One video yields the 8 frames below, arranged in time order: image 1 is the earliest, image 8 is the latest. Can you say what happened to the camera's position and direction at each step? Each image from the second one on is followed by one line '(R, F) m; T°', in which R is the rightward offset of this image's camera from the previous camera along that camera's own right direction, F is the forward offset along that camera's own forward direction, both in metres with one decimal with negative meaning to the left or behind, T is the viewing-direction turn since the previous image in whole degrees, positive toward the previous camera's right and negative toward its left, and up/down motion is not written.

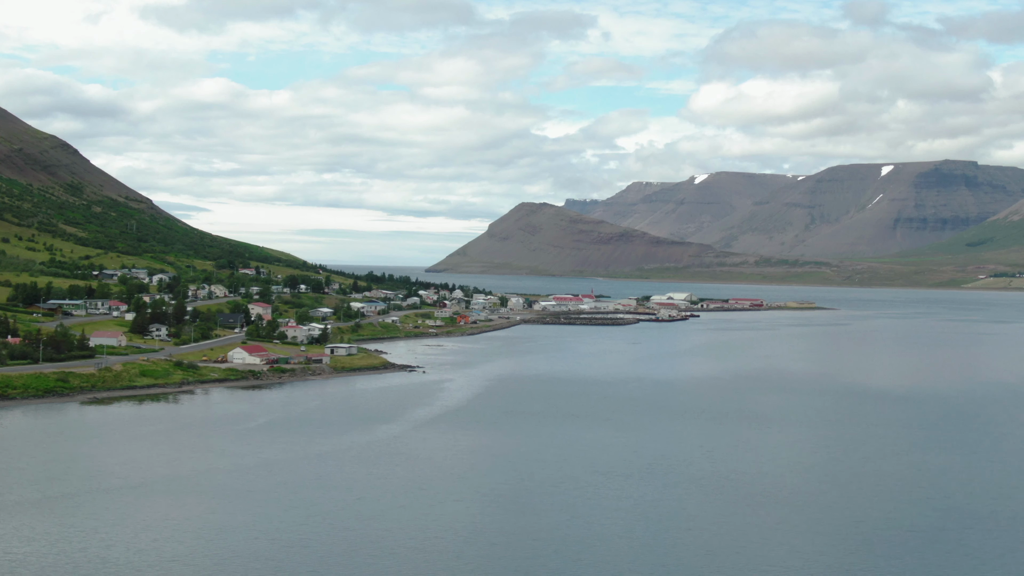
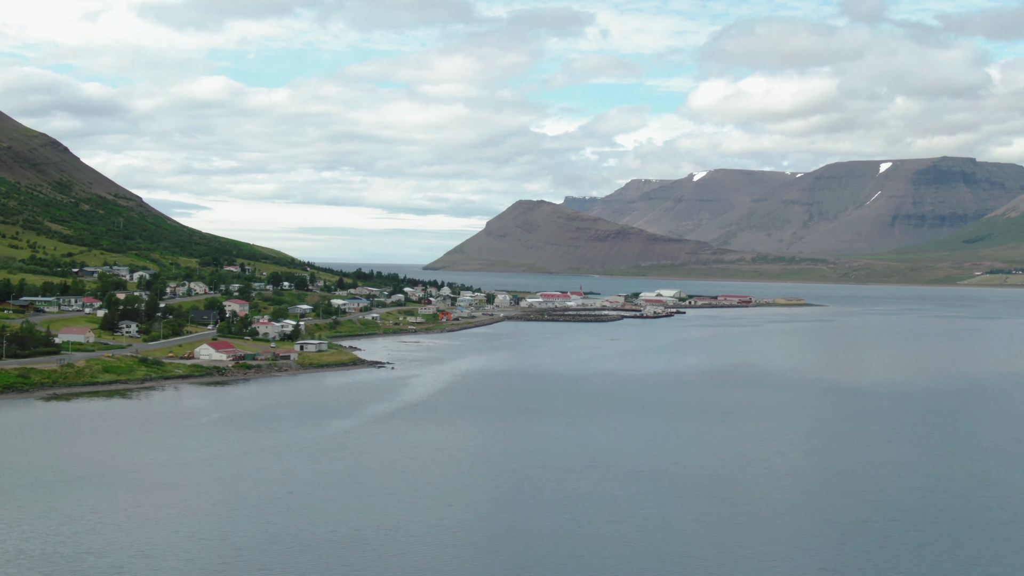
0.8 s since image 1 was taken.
(+0.9, 0.0) m; 0°
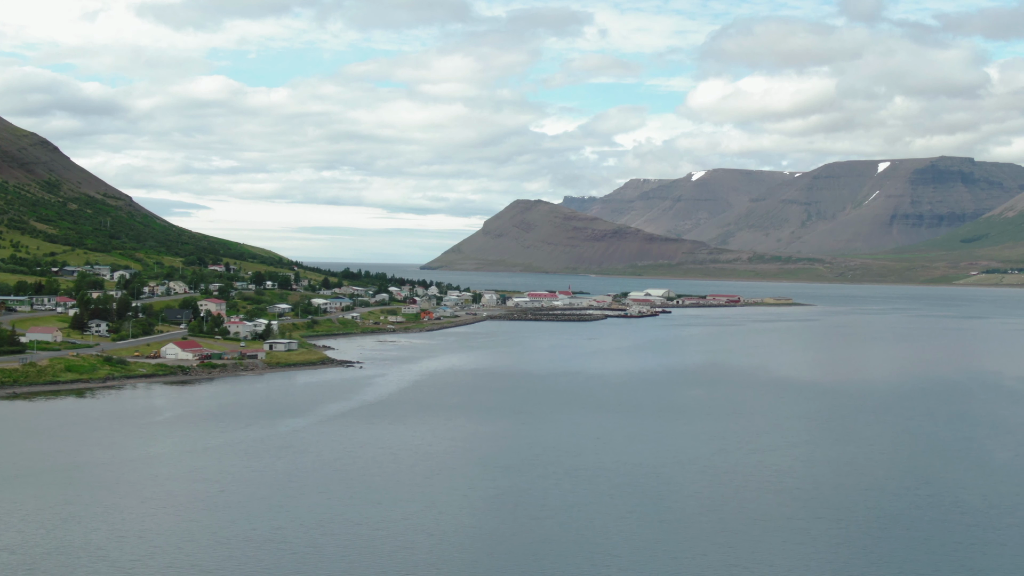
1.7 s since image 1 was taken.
(+1.0, 0.0) m; 0°
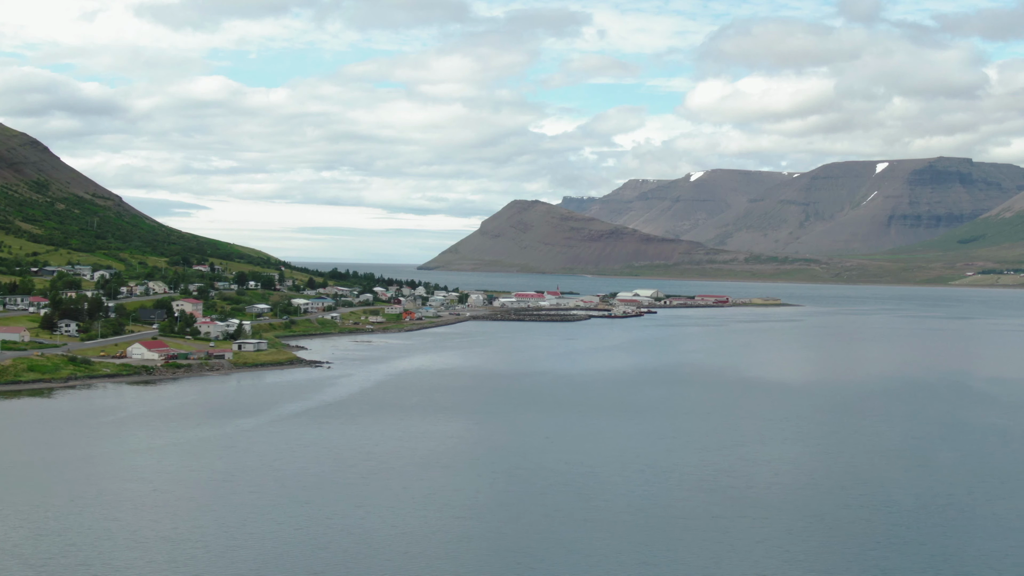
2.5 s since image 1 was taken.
(+1.0, 0.0) m; 0°
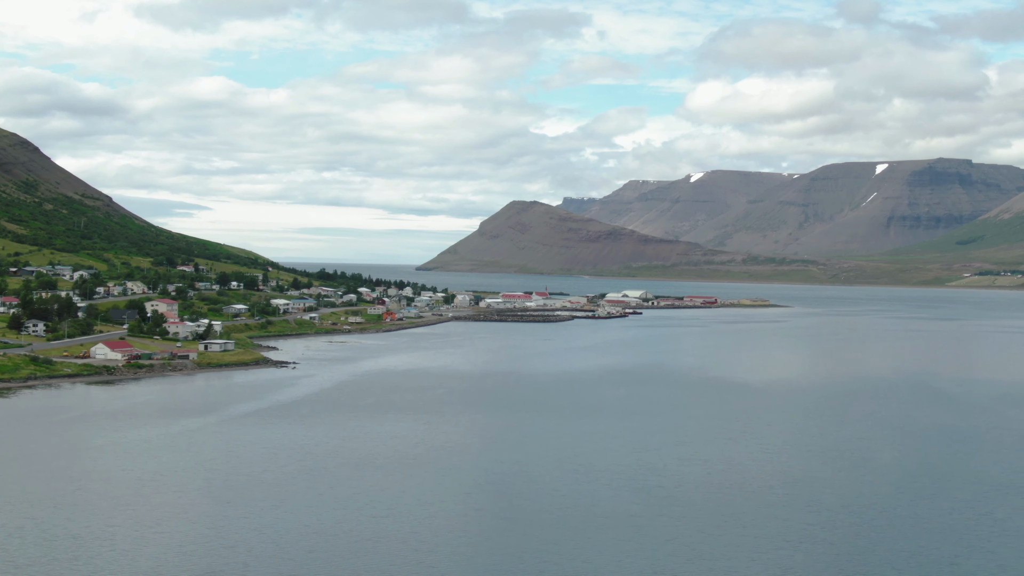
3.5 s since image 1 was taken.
(+1.1, 0.0) m; 0°
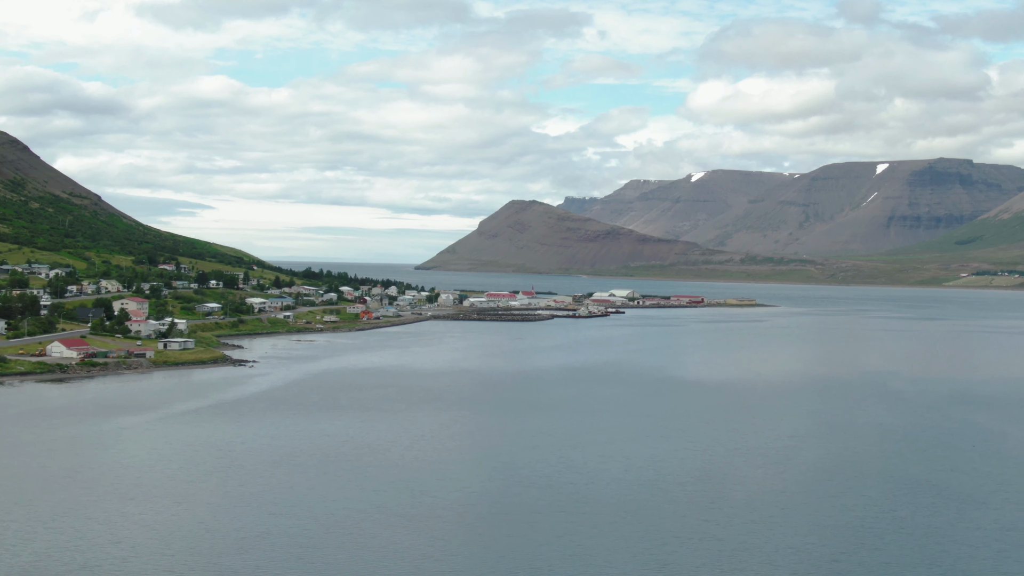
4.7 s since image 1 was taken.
(+1.3, -0.1) m; 0°
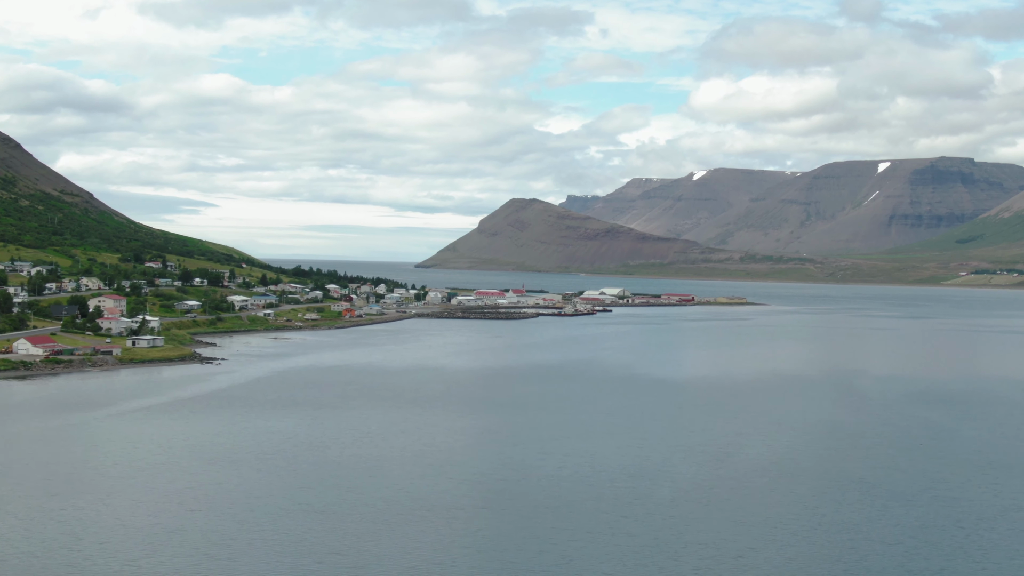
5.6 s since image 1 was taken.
(+1.1, -0.1) m; 0°
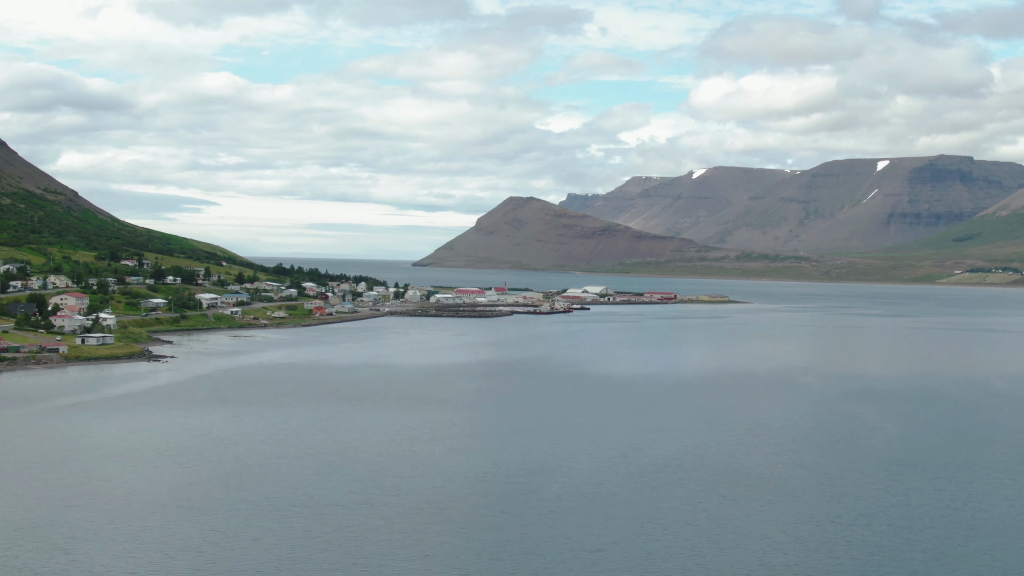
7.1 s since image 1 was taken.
(+1.6, -0.1) m; 0°
